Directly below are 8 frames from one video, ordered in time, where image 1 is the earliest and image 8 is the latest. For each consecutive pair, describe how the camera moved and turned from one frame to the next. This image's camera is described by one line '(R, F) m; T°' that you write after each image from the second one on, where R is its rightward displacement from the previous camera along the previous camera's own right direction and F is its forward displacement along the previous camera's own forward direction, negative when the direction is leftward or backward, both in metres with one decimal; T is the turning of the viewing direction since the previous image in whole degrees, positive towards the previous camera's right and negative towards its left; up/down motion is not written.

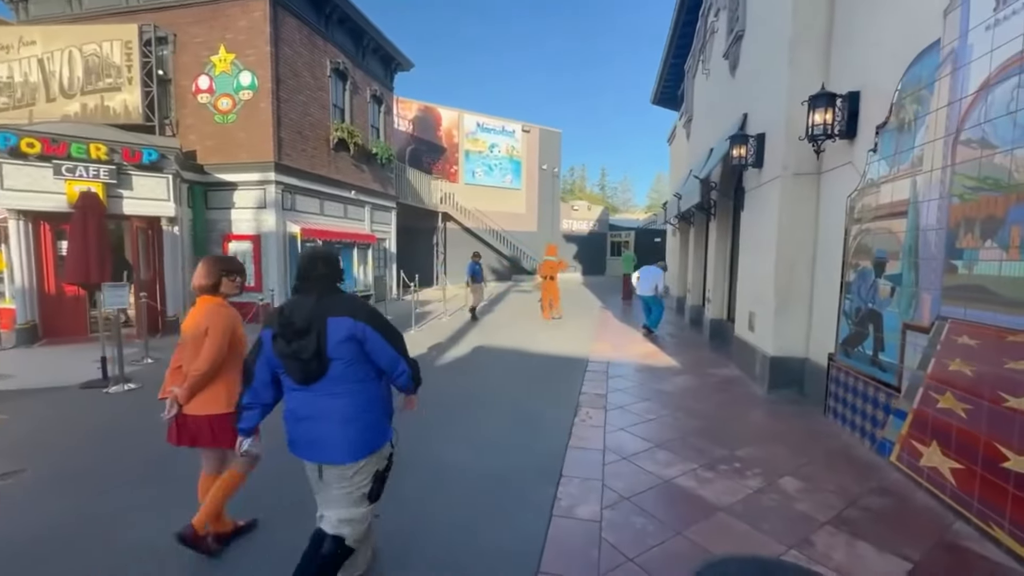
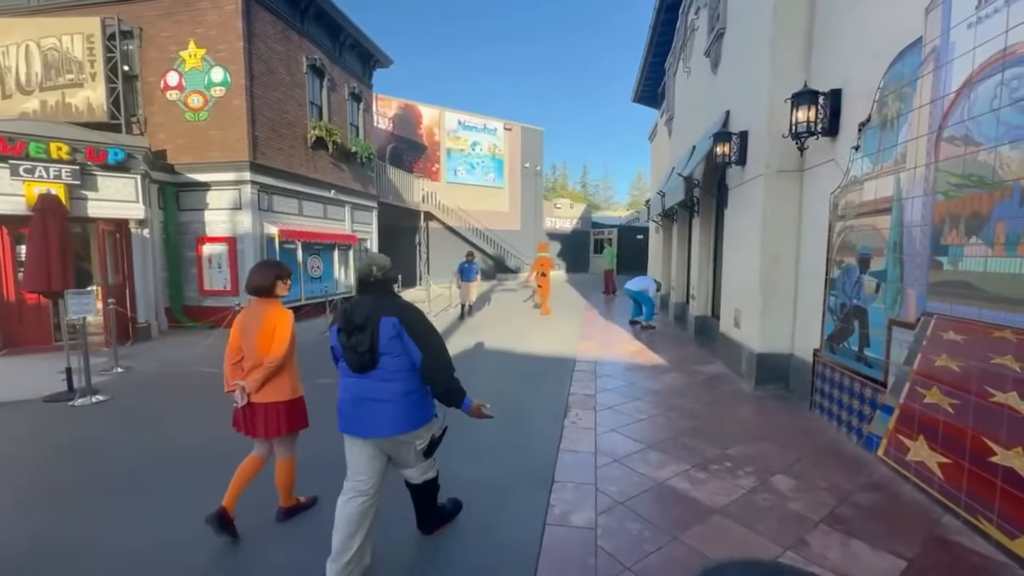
(0.0, +0.1) m; +2°
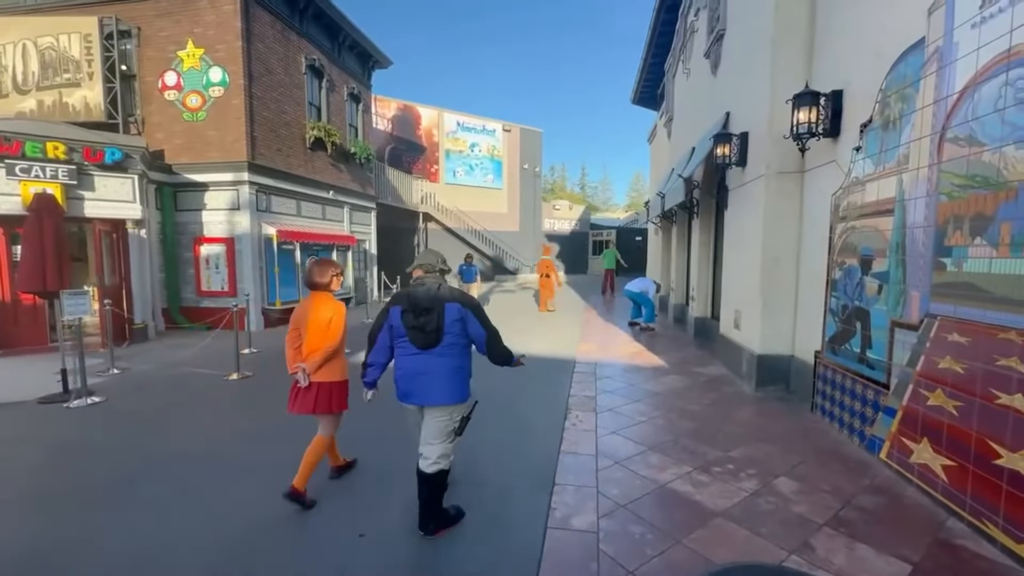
(0.0, 0.0) m; 0°
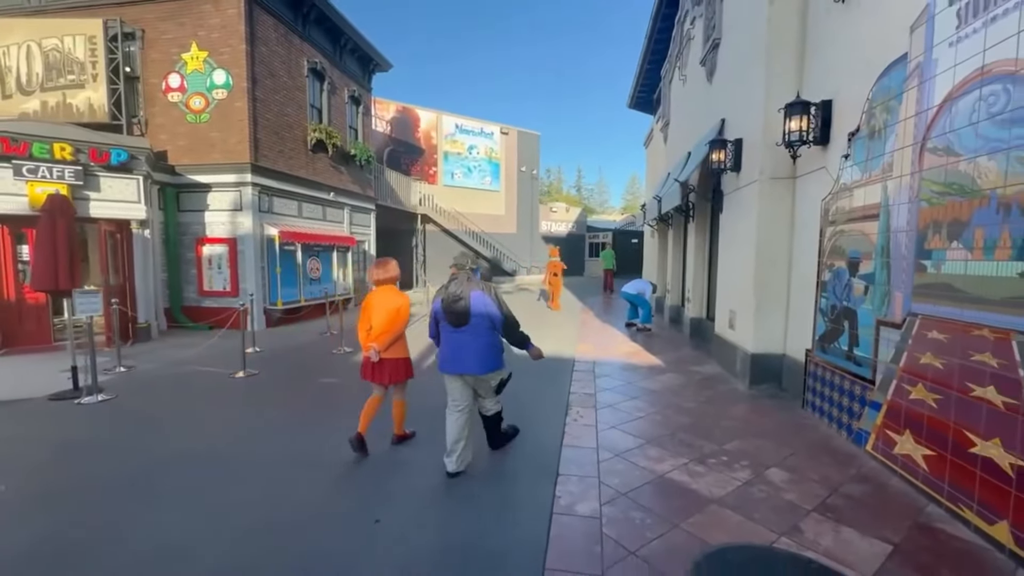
(-0.1, -0.2) m; +1°
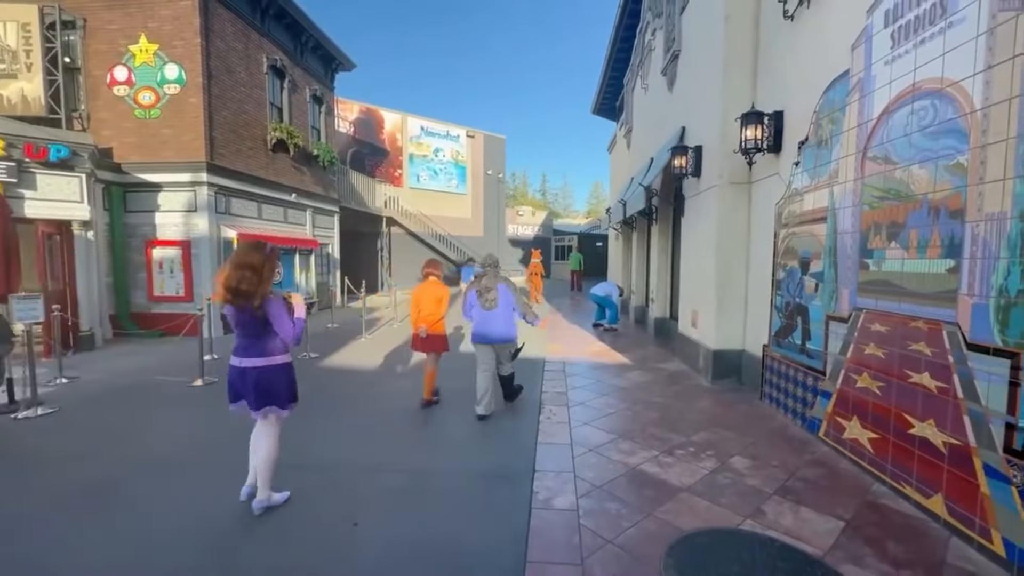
(-0.1, 0.0) m; +5°
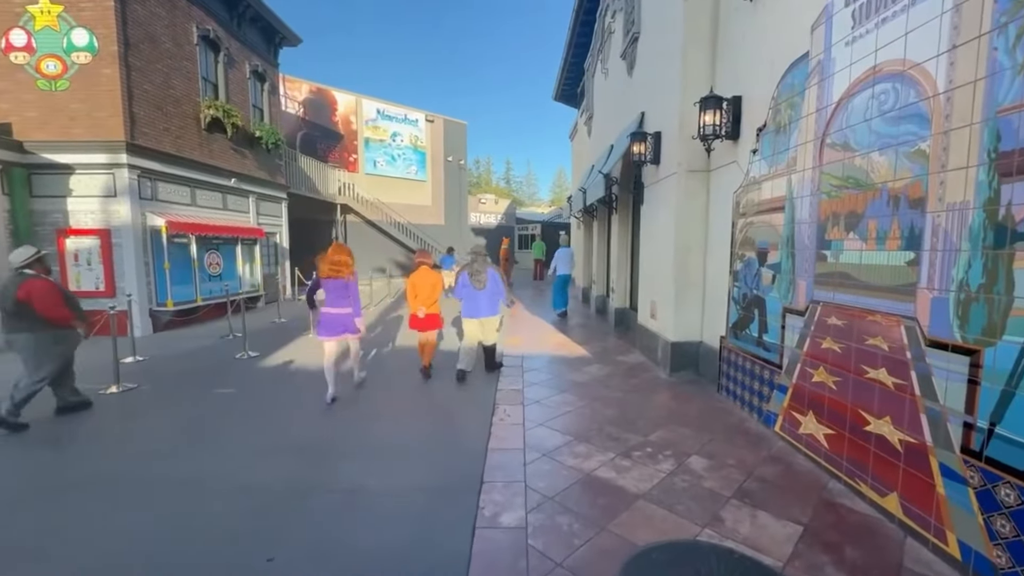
(+0.2, +0.3) m; +5°
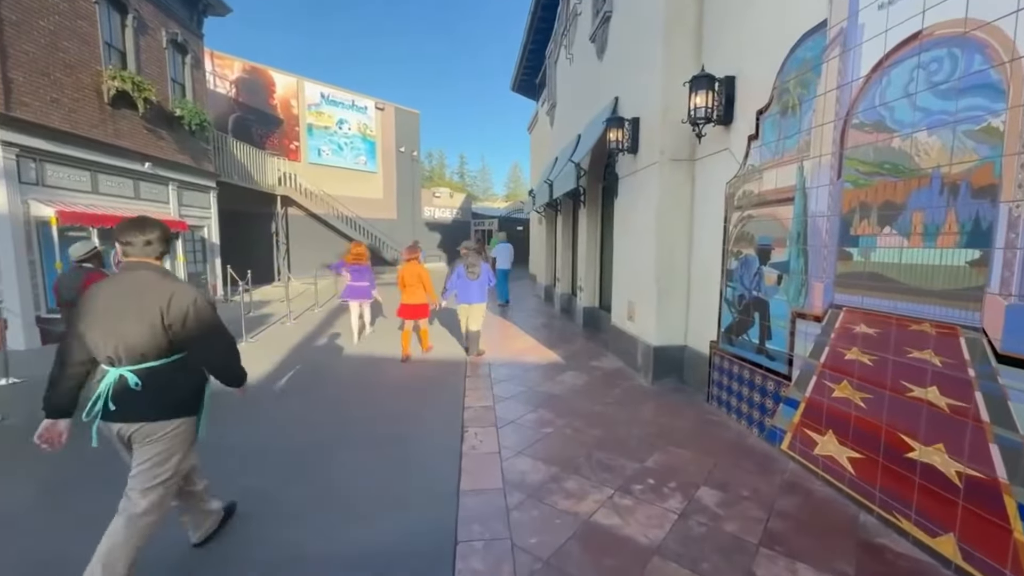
(-0.2, +0.7) m; +6°
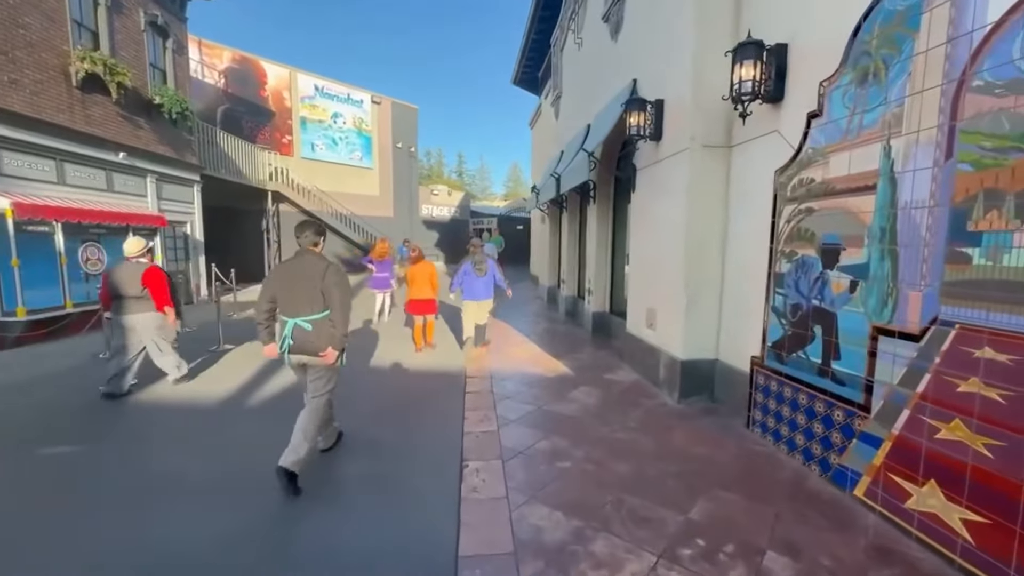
(-0.1, +0.7) m; 0°
